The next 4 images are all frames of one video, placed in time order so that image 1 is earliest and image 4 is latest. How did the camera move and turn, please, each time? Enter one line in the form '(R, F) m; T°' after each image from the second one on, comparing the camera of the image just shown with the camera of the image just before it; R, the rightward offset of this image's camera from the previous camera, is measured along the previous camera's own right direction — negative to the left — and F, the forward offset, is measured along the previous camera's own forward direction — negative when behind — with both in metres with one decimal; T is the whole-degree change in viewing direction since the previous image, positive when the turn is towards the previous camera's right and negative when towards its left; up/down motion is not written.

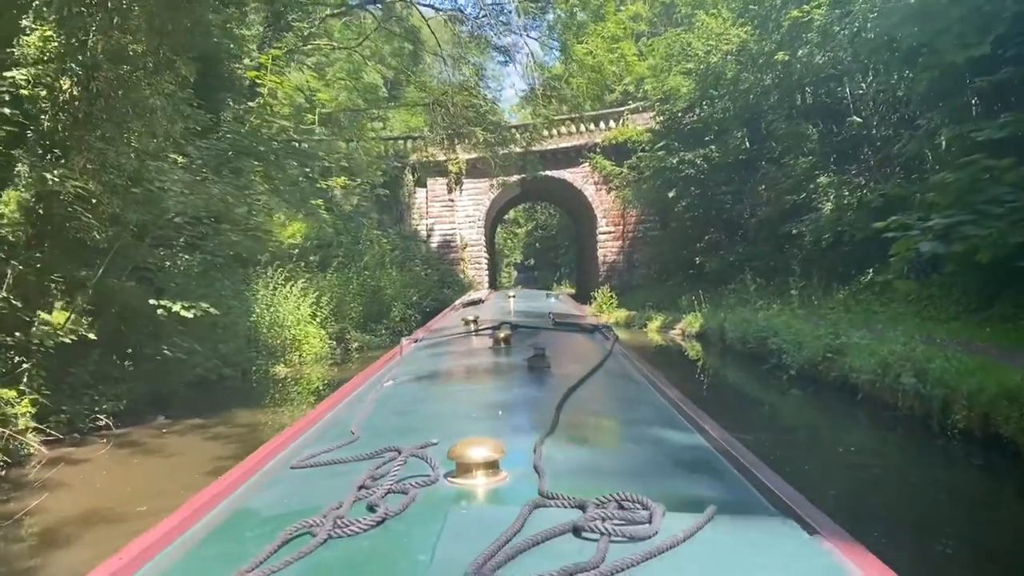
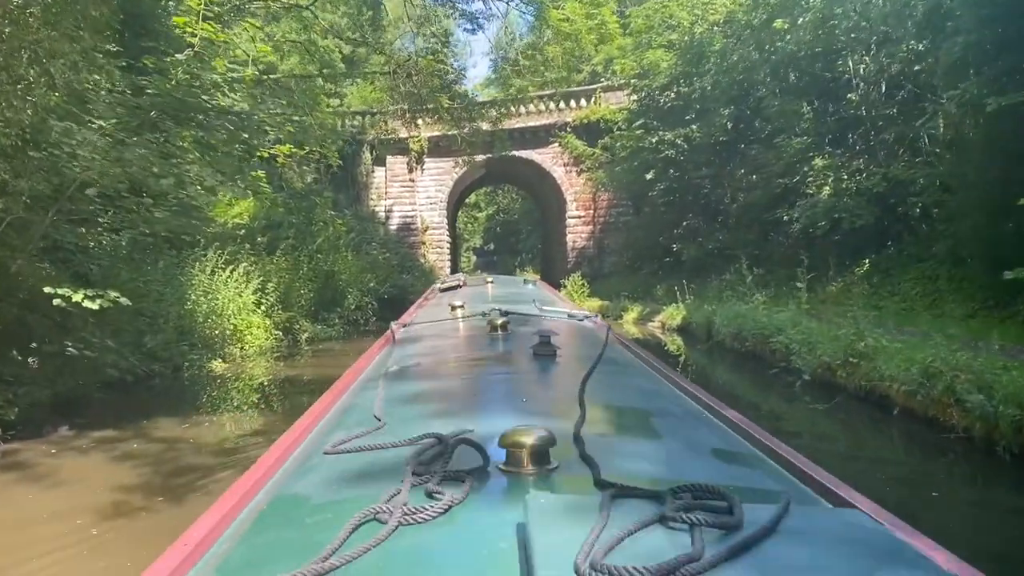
(-0.1, +1.0) m; +3°
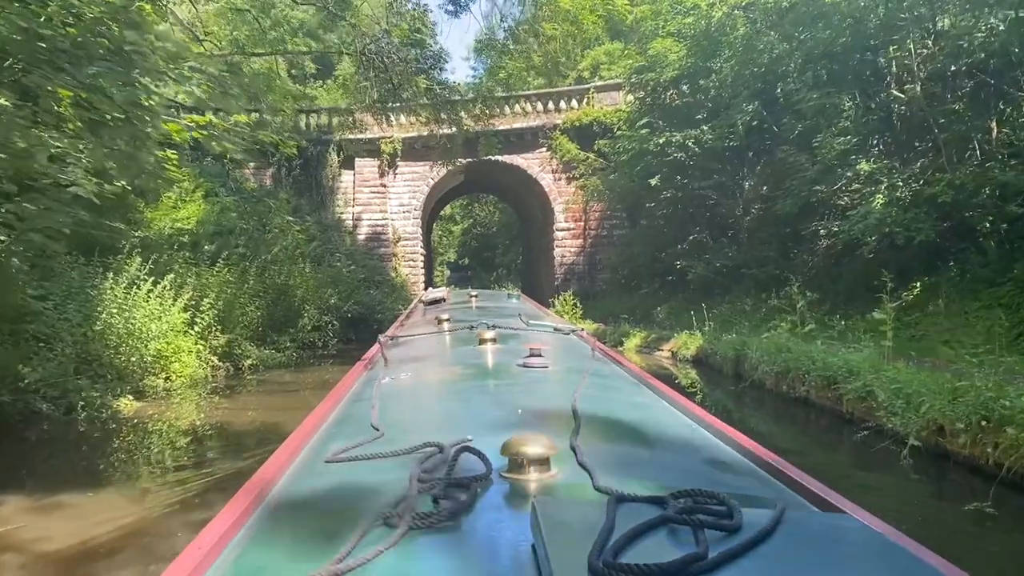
(-0.1, +1.7) m; +2°
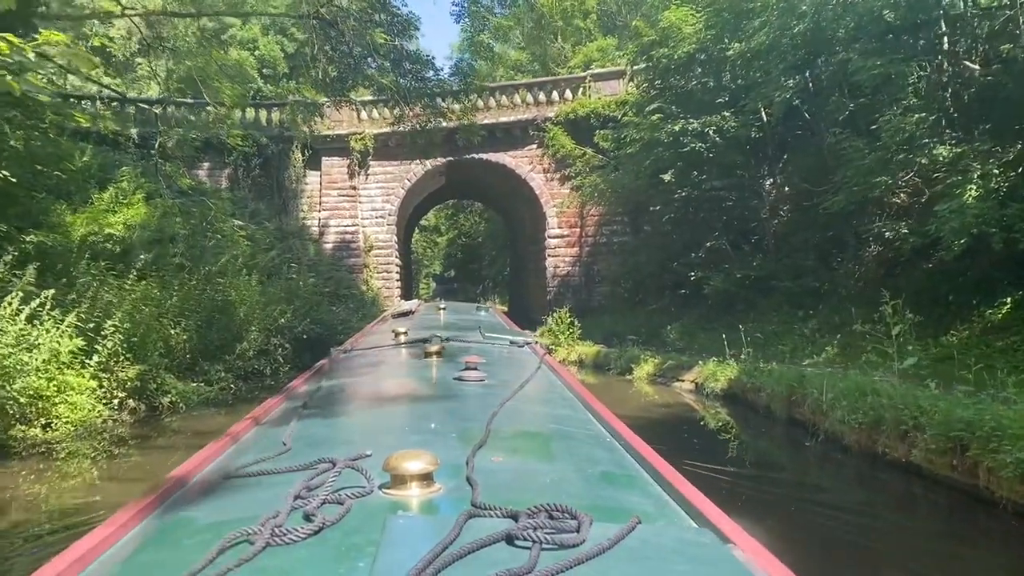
(0.0, +1.8) m; +1°
